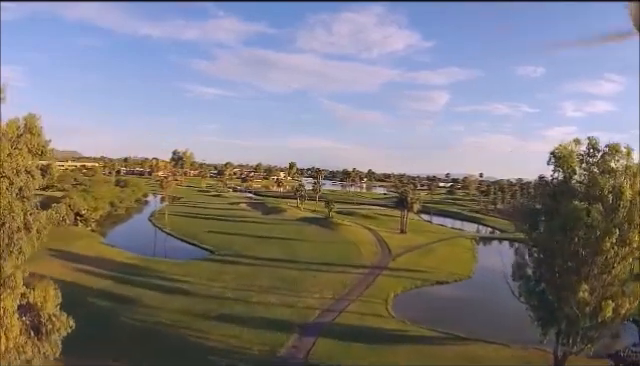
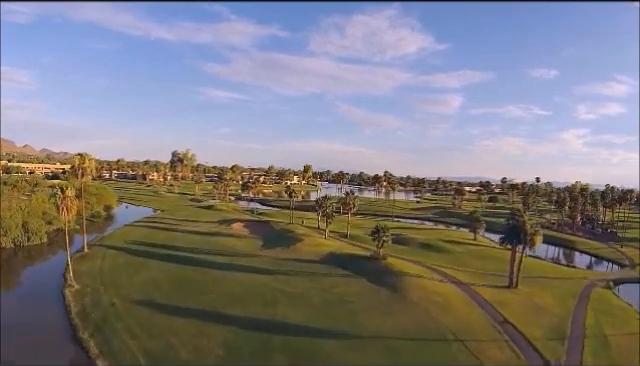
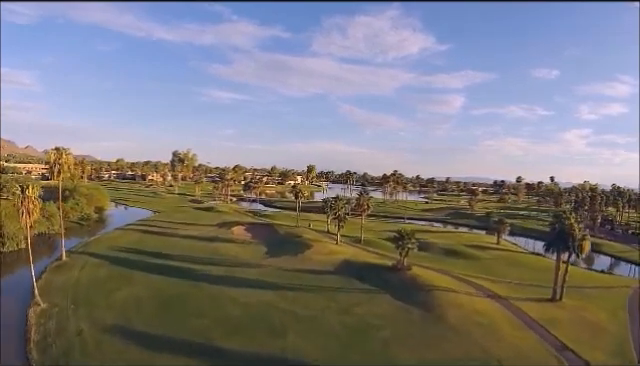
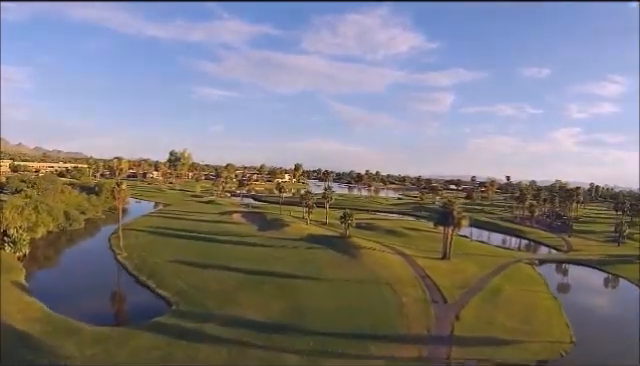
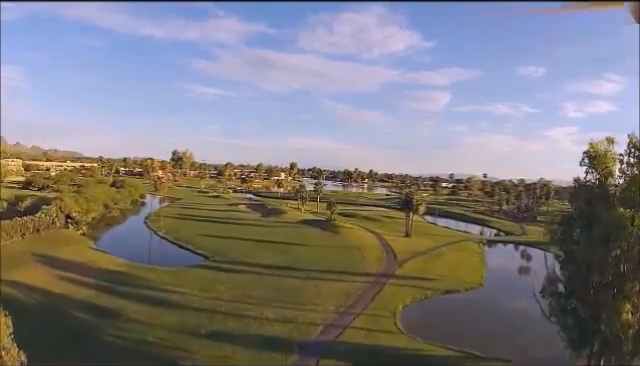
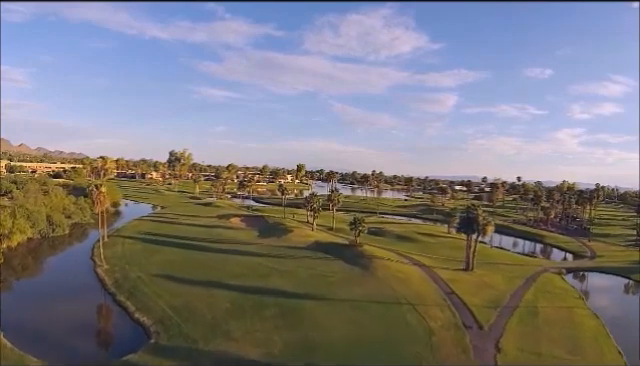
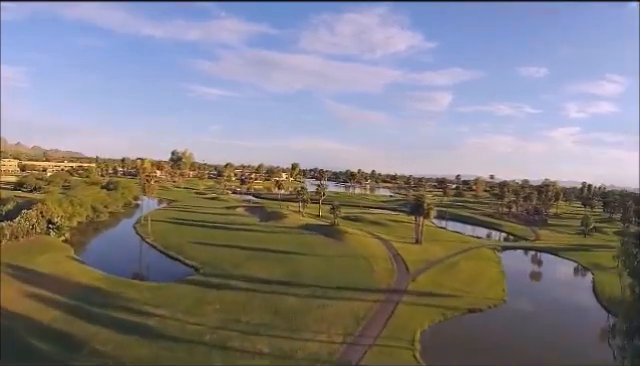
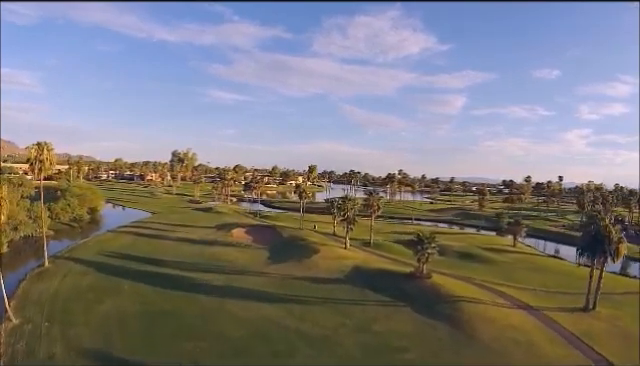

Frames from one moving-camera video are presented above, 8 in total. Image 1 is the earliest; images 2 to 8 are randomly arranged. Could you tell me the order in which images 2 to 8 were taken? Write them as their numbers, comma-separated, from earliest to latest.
5, 7, 4, 6, 2, 3, 8
